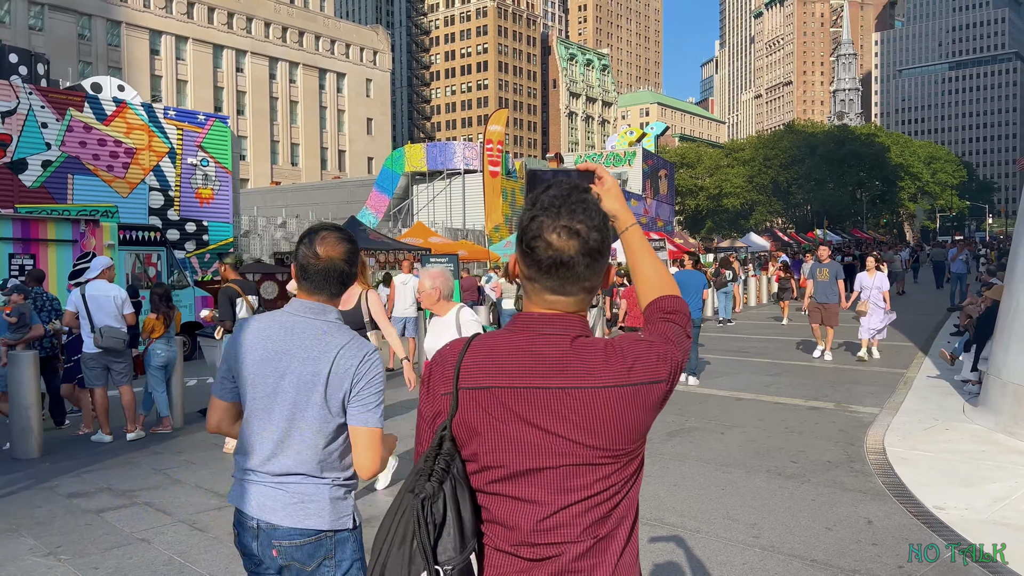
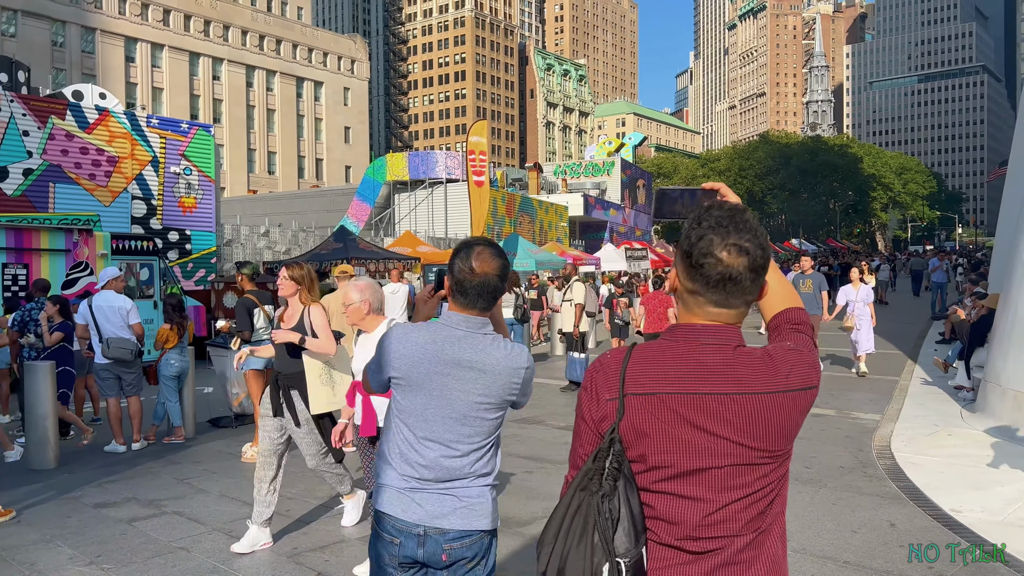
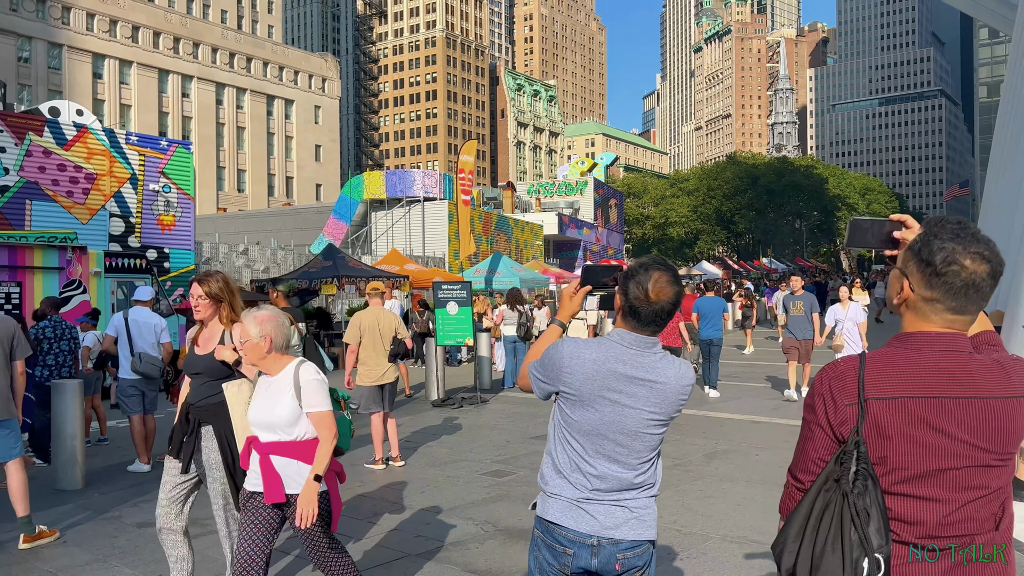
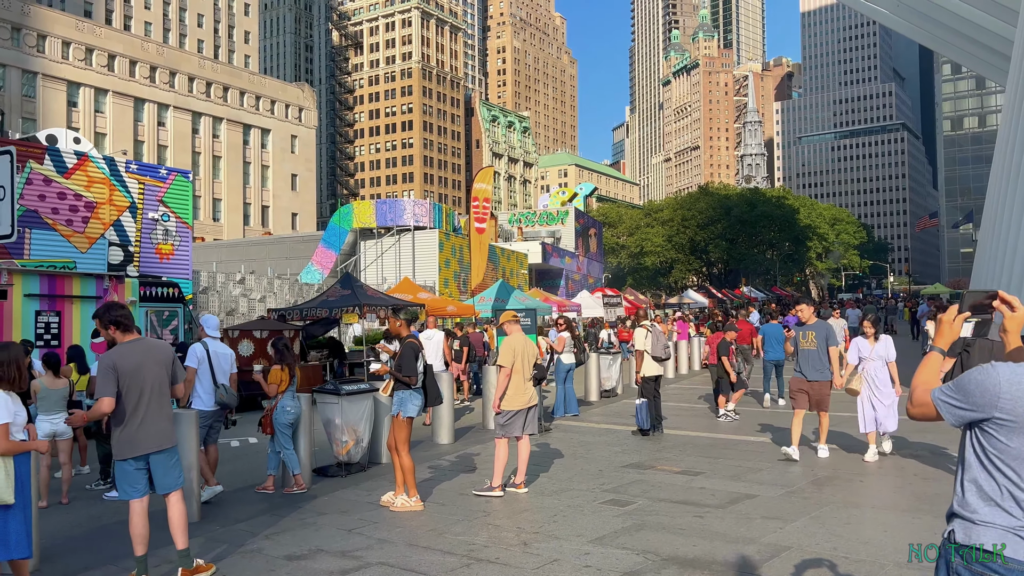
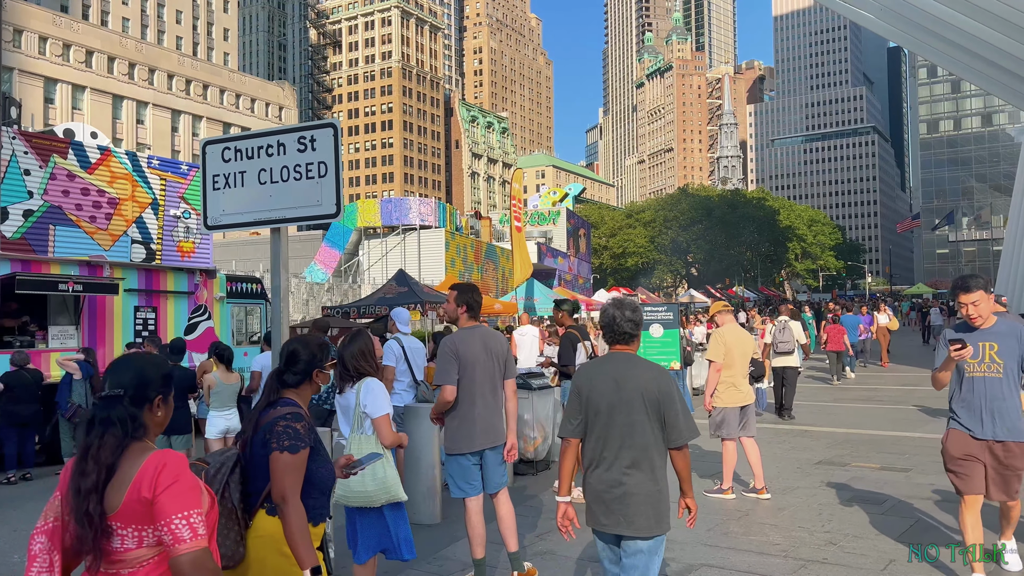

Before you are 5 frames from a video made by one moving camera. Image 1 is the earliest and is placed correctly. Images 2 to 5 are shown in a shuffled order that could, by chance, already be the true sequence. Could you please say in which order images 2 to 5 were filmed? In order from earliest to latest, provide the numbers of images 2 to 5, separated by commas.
2, 3, 4, 5
